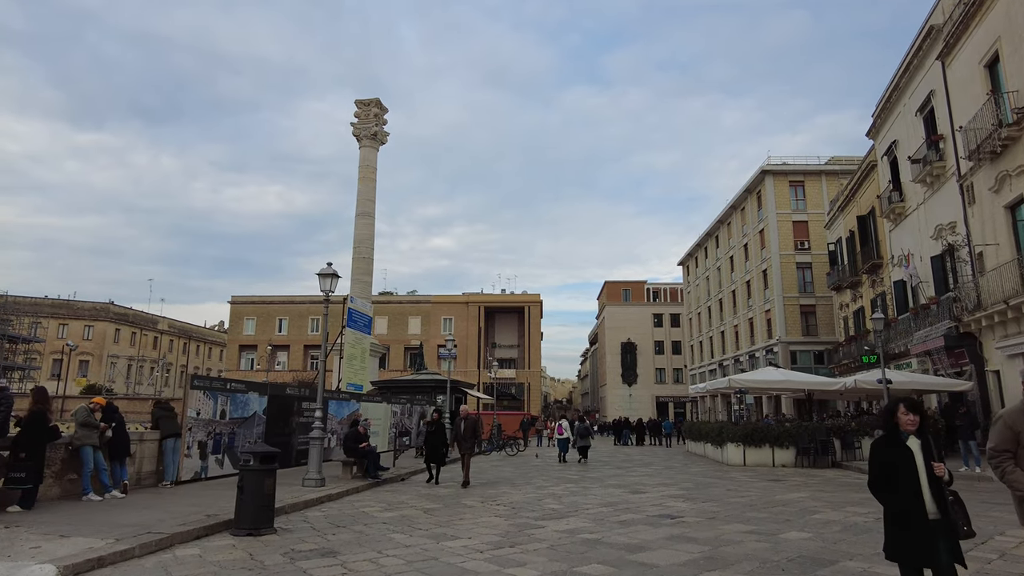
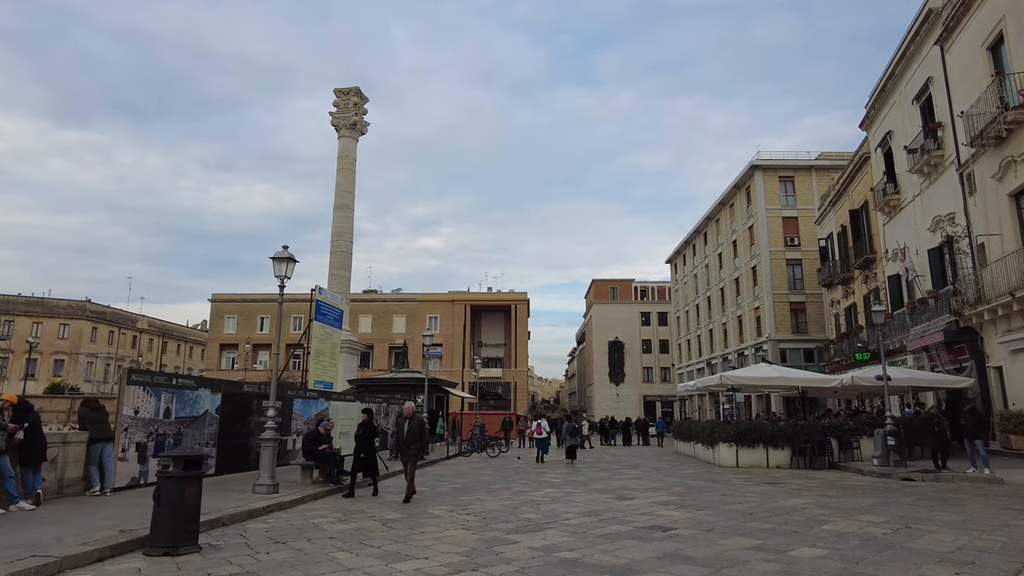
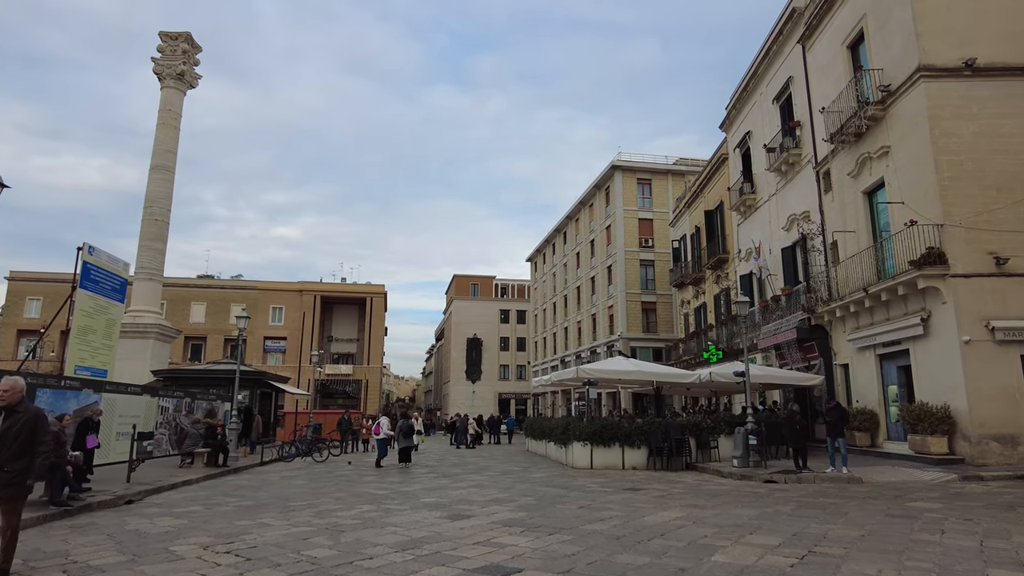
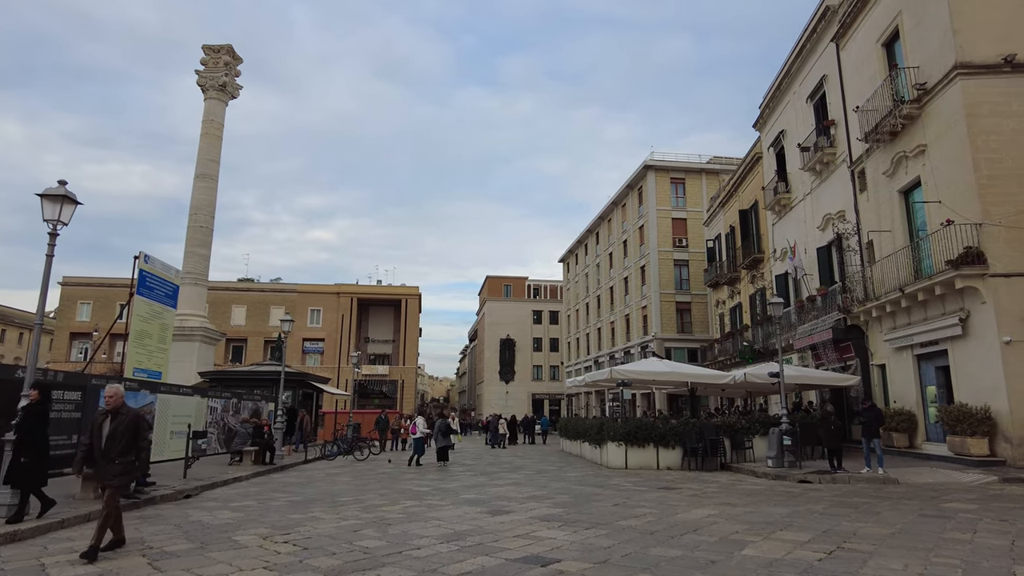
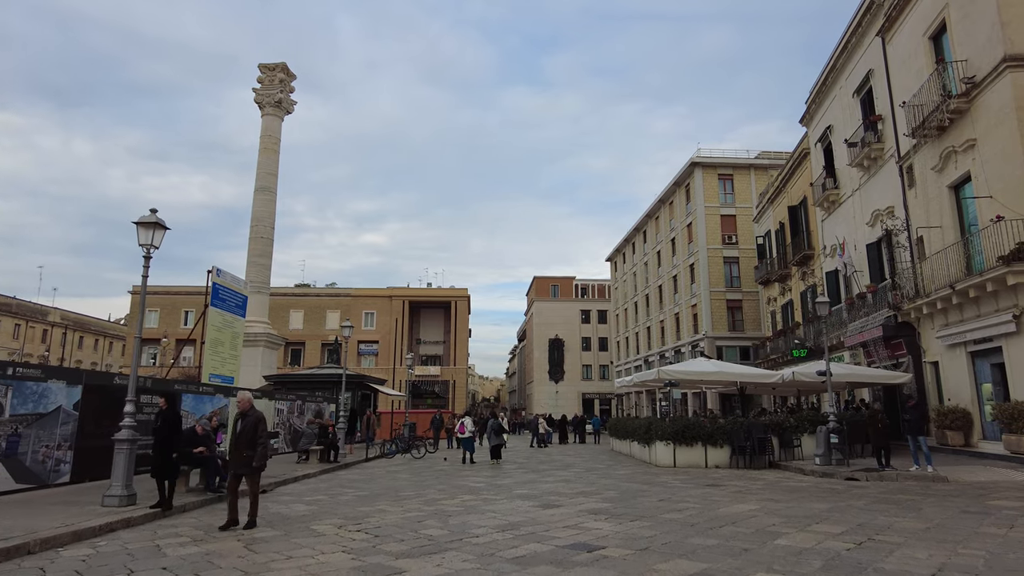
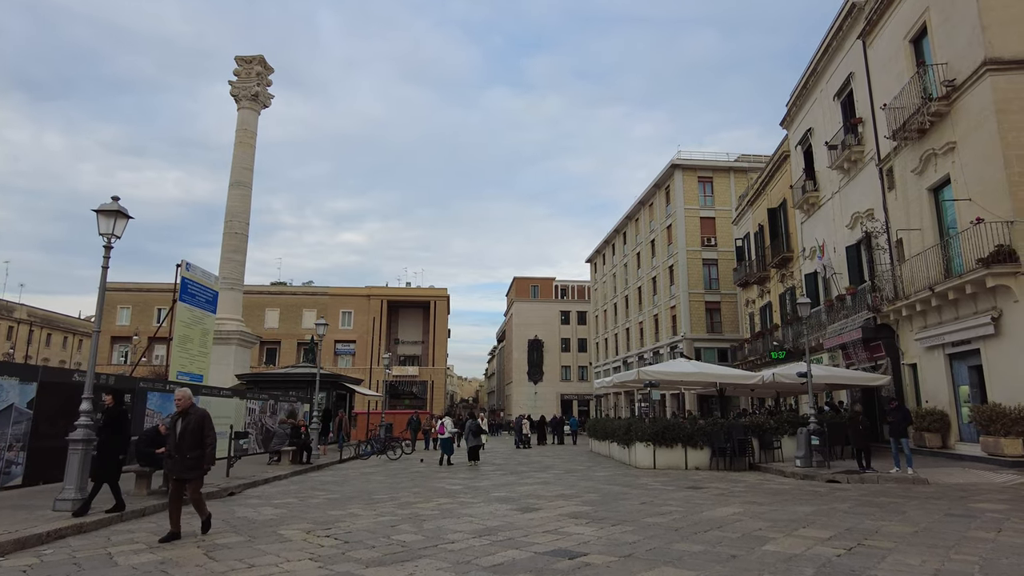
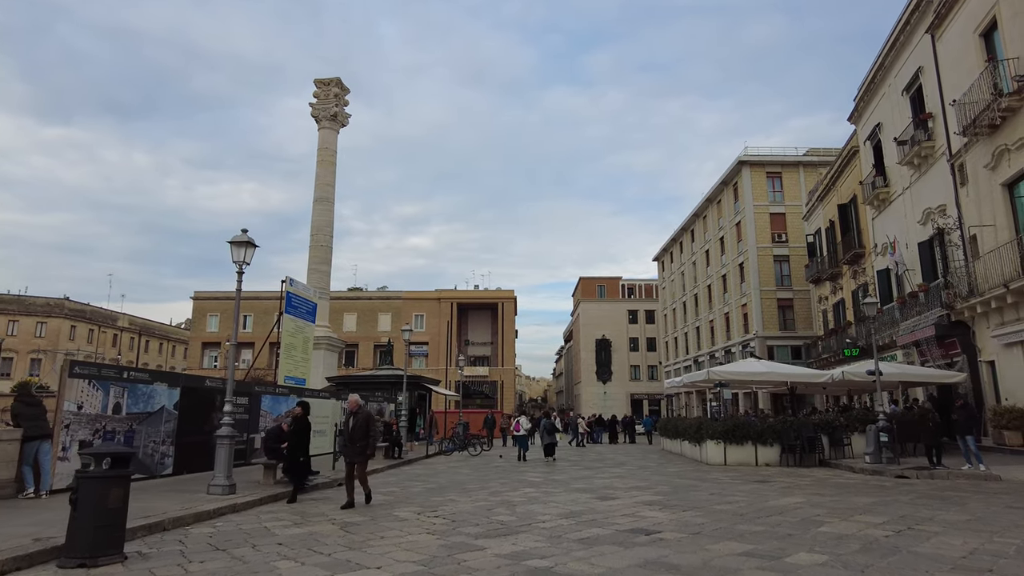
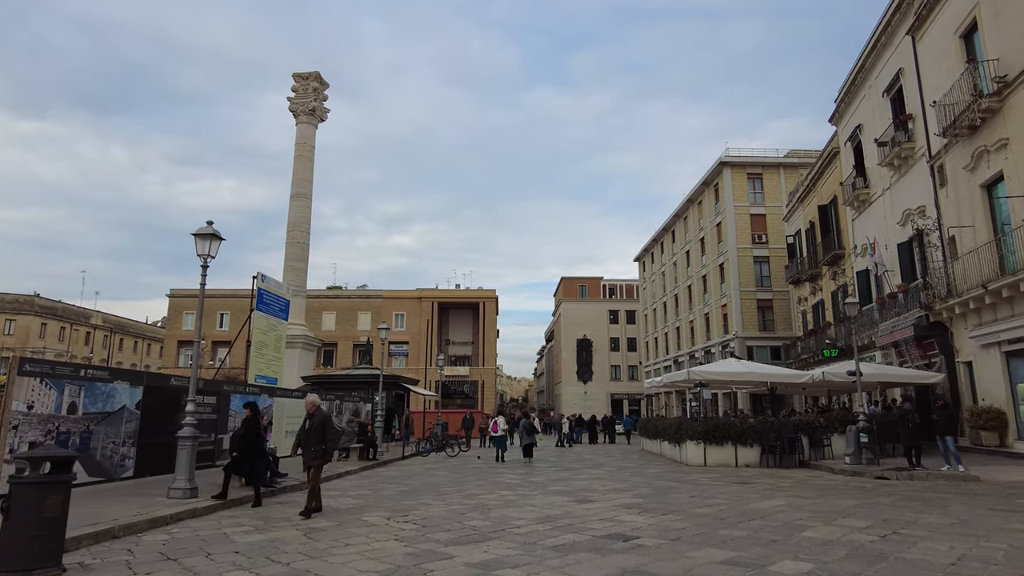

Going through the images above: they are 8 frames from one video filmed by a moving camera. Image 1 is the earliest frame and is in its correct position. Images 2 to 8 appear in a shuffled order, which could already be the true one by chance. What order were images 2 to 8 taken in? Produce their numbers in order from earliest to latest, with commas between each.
2, 7, 8, 5, 6, 4, 3
